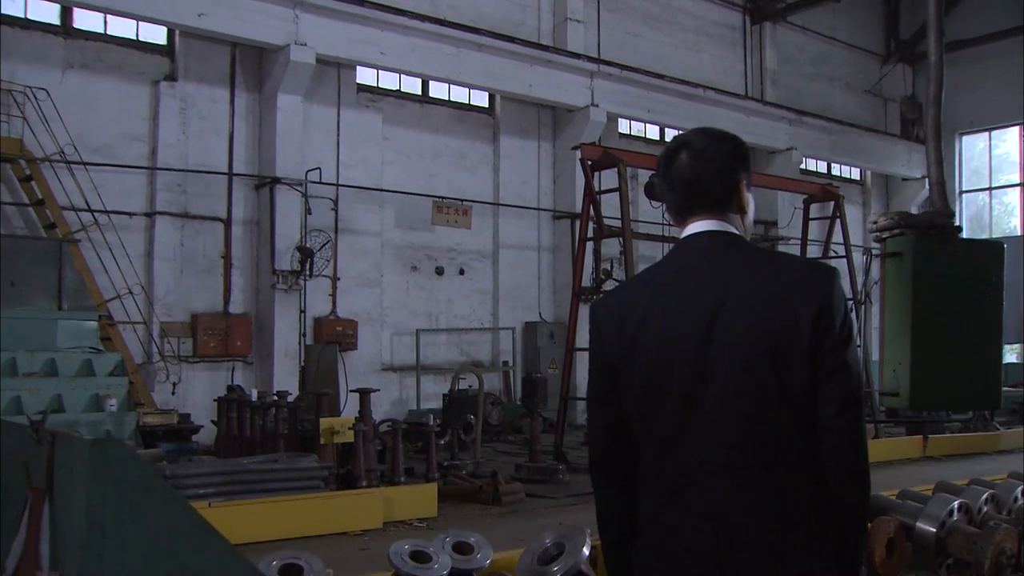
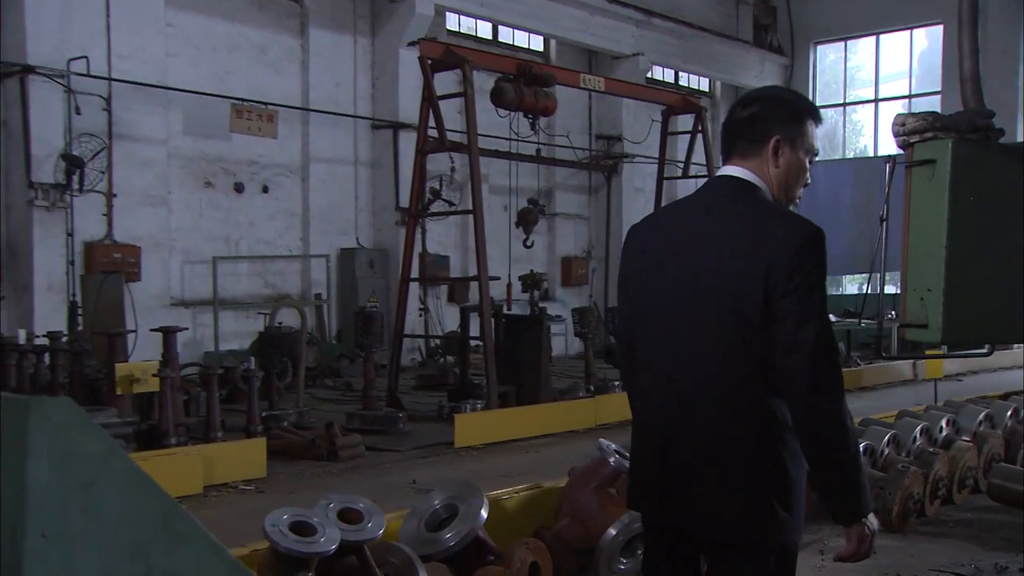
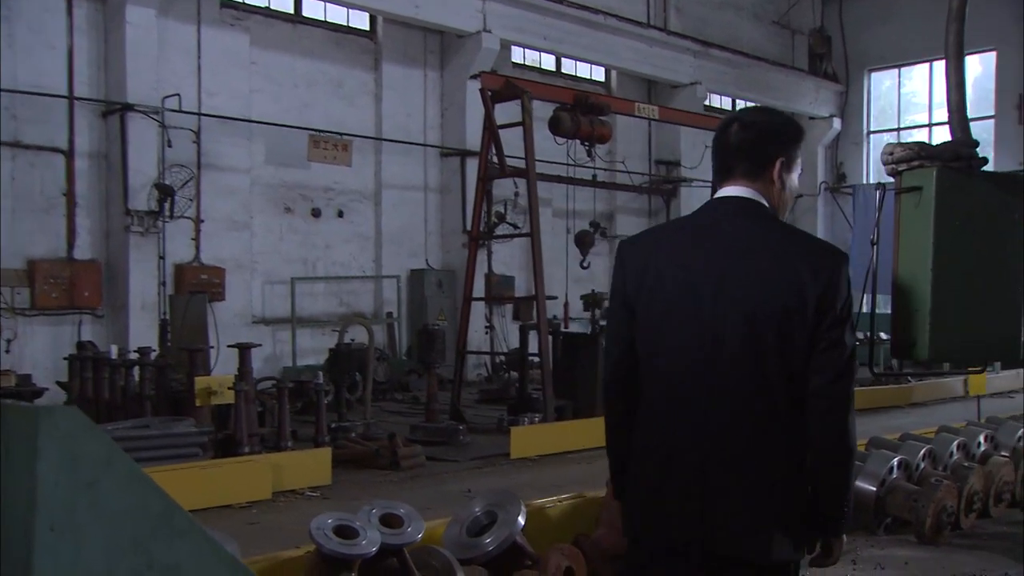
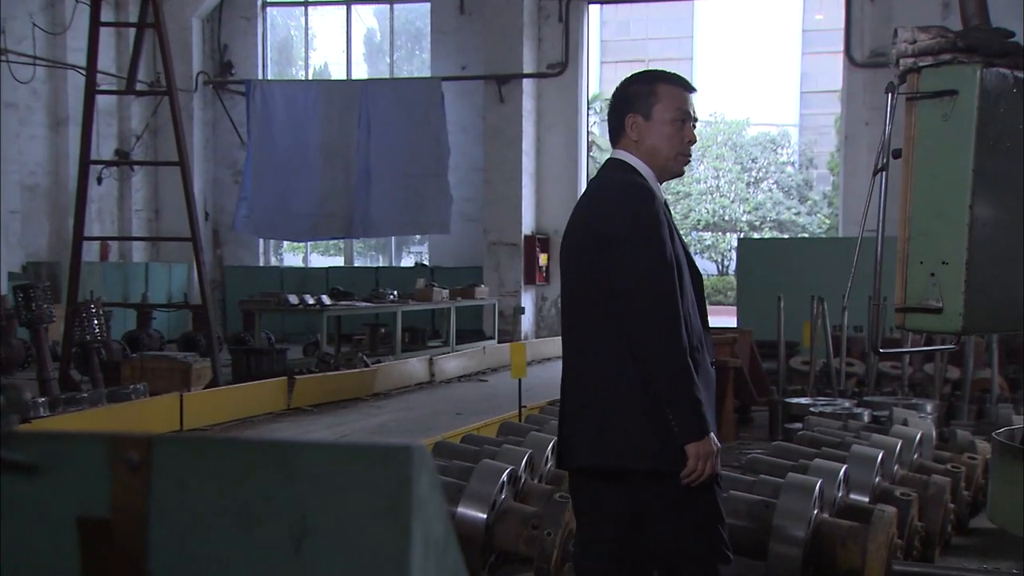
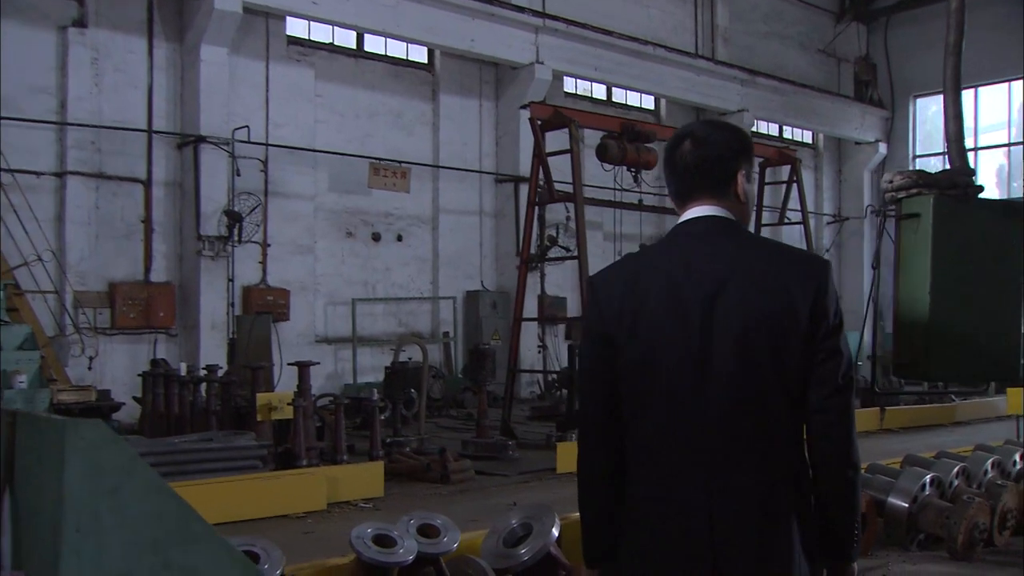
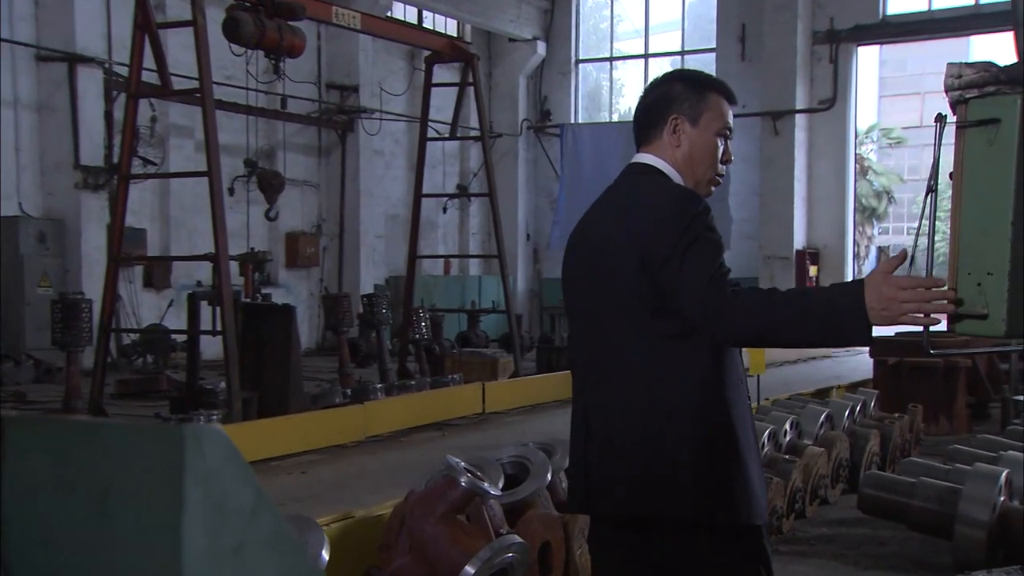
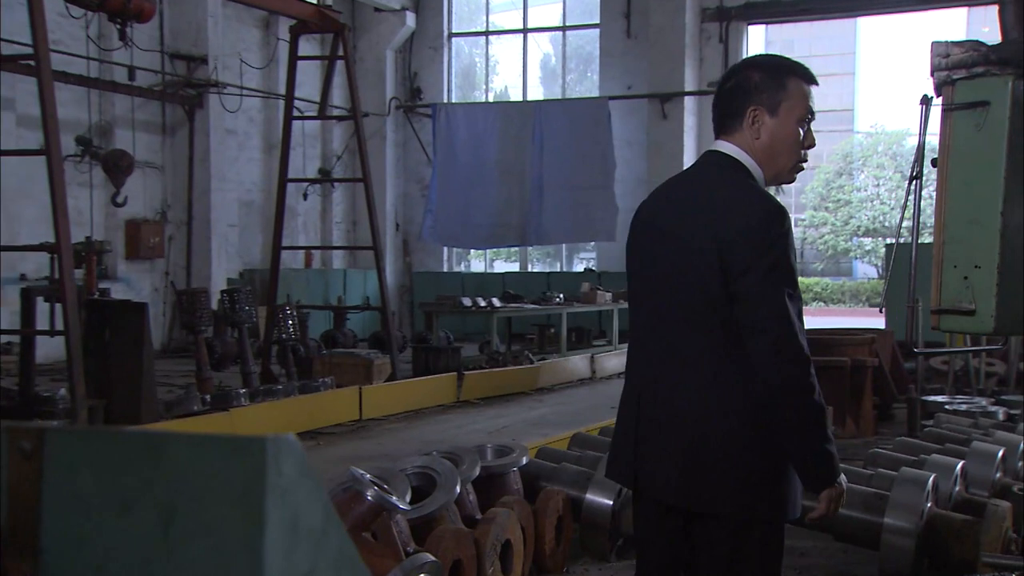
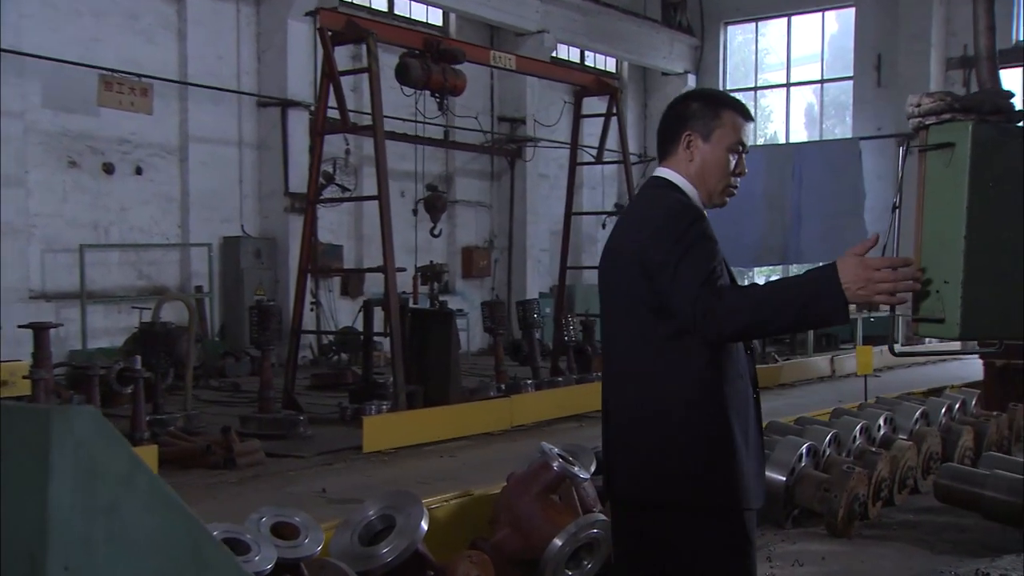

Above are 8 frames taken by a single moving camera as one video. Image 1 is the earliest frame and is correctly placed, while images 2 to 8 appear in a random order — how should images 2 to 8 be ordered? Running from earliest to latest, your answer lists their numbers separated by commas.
5, 3, 2, 8, 6, 7, 4
